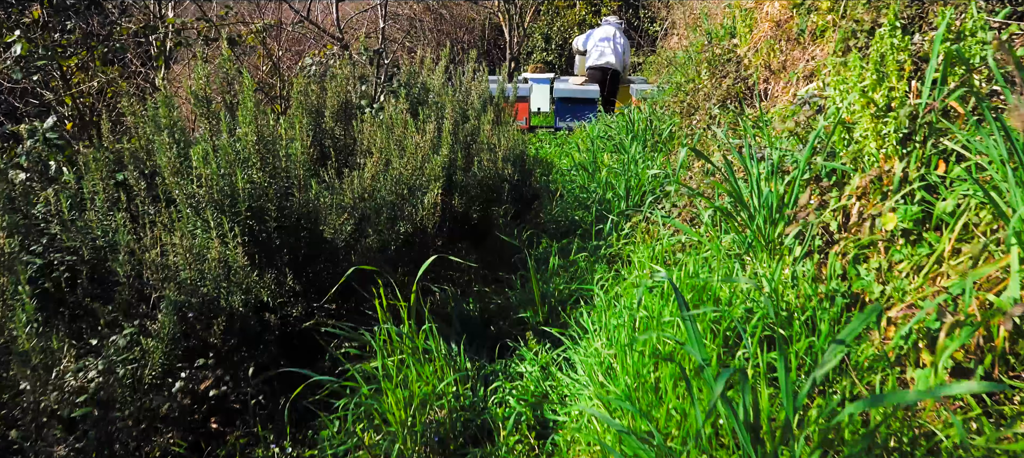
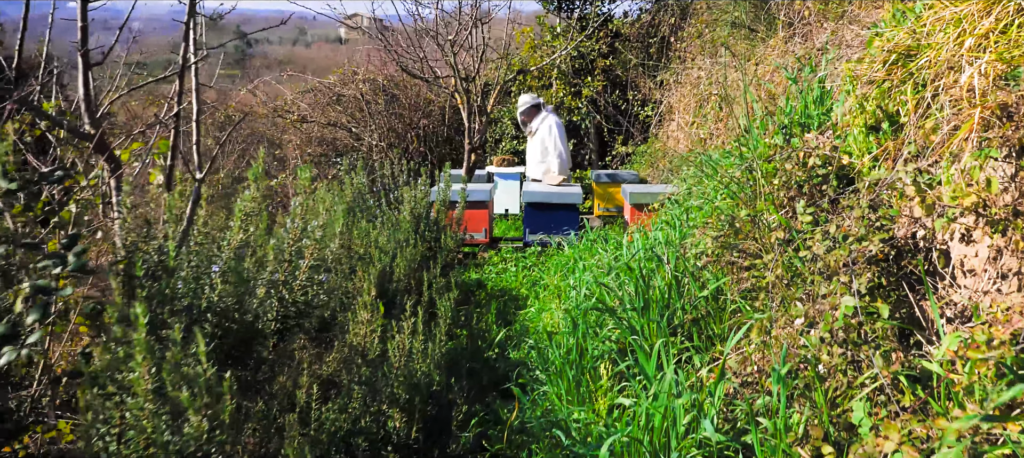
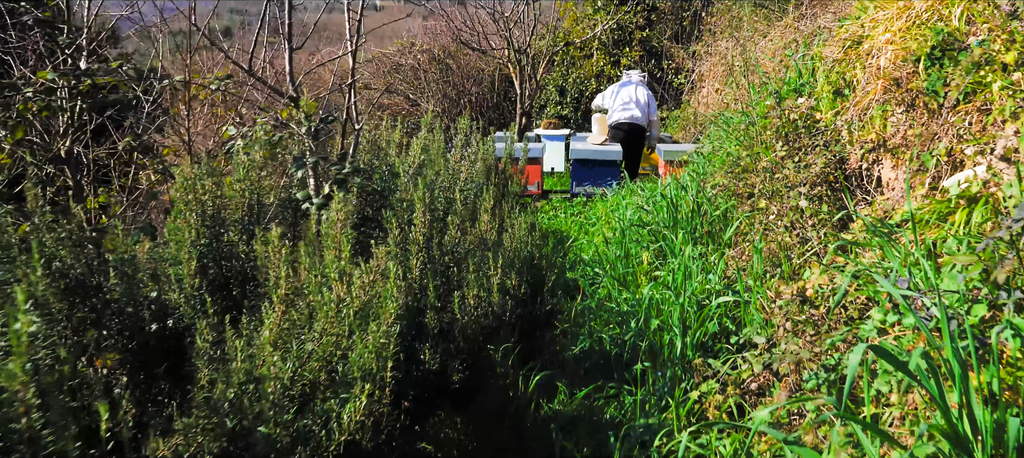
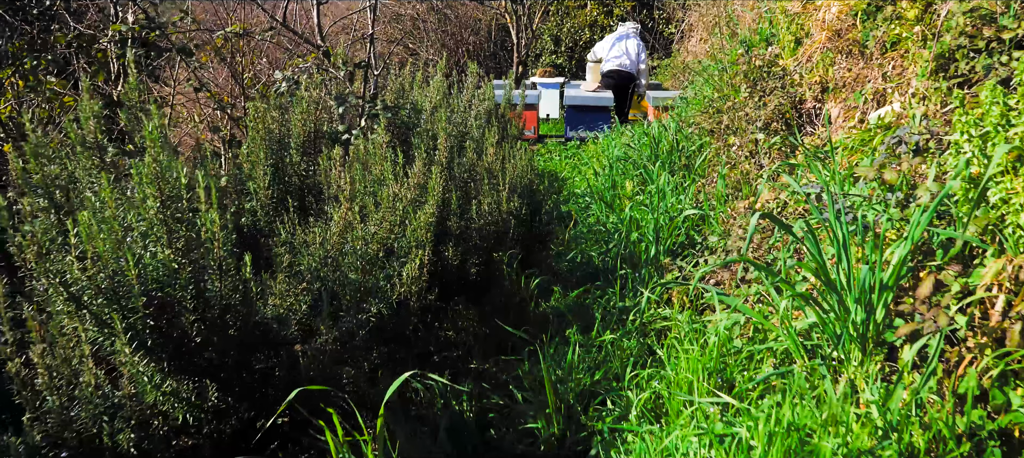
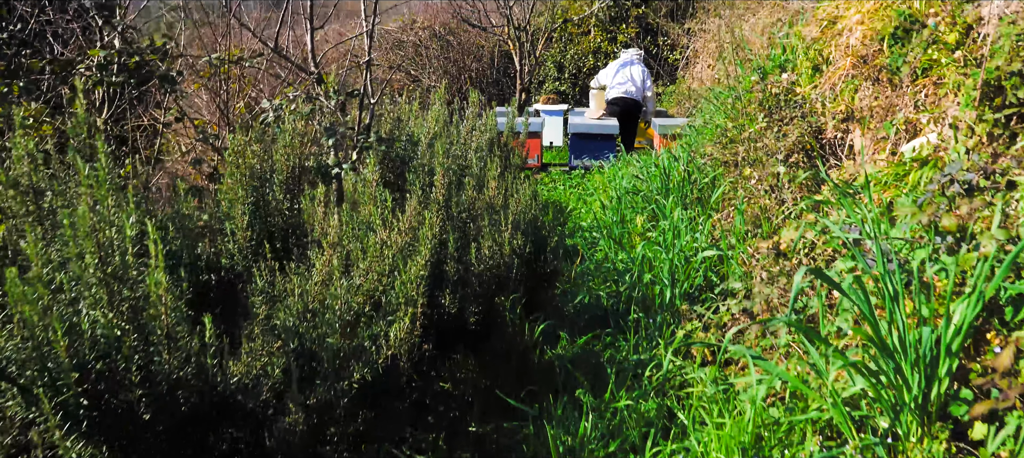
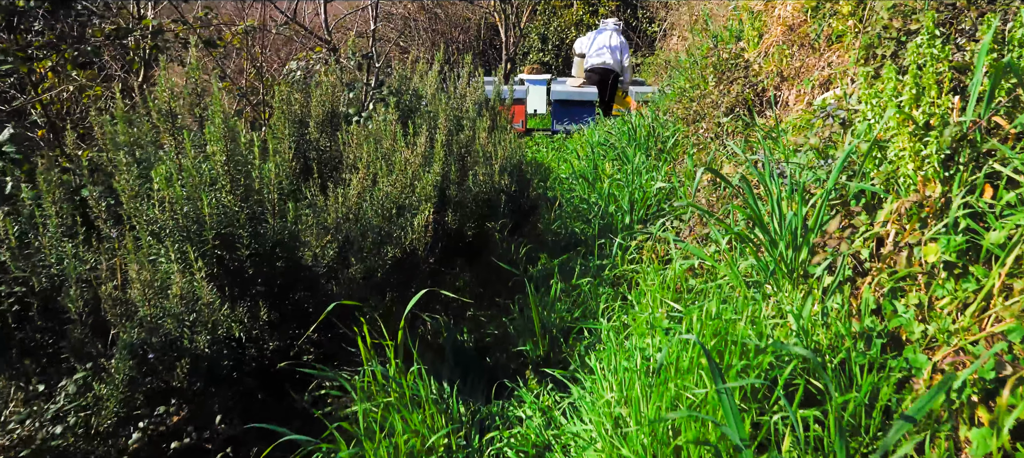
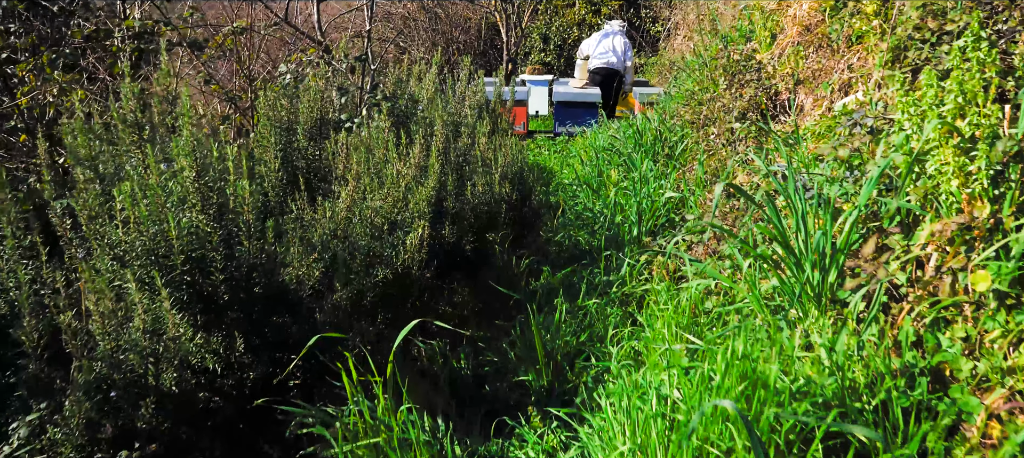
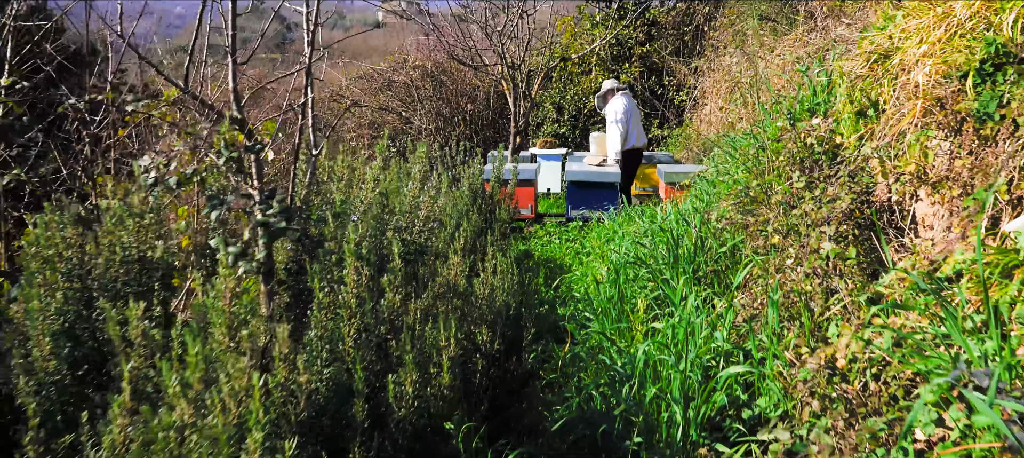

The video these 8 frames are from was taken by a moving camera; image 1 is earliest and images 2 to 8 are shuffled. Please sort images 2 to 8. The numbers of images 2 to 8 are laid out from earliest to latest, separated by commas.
6, 7, 4, 5, 3, 8, 2
